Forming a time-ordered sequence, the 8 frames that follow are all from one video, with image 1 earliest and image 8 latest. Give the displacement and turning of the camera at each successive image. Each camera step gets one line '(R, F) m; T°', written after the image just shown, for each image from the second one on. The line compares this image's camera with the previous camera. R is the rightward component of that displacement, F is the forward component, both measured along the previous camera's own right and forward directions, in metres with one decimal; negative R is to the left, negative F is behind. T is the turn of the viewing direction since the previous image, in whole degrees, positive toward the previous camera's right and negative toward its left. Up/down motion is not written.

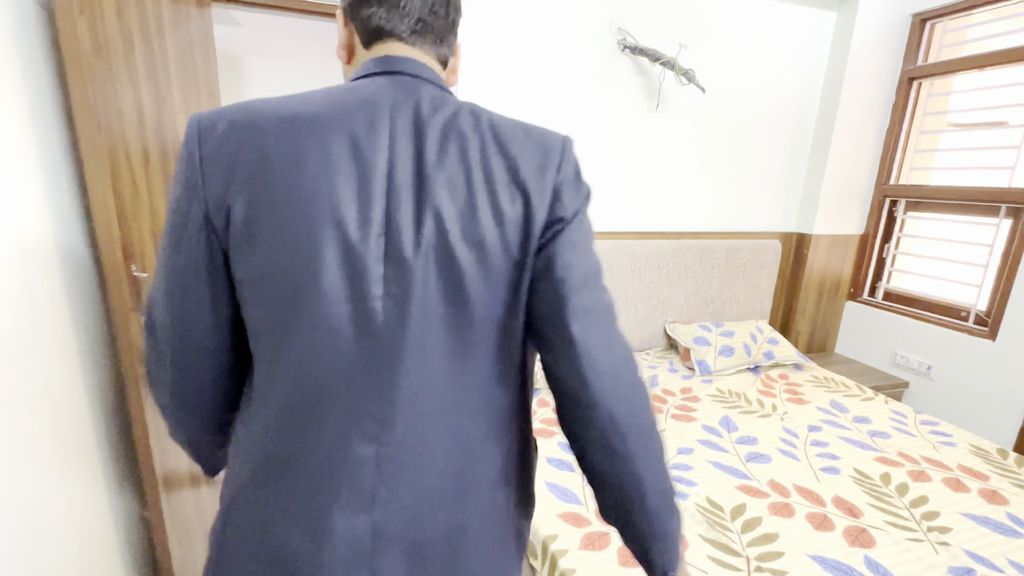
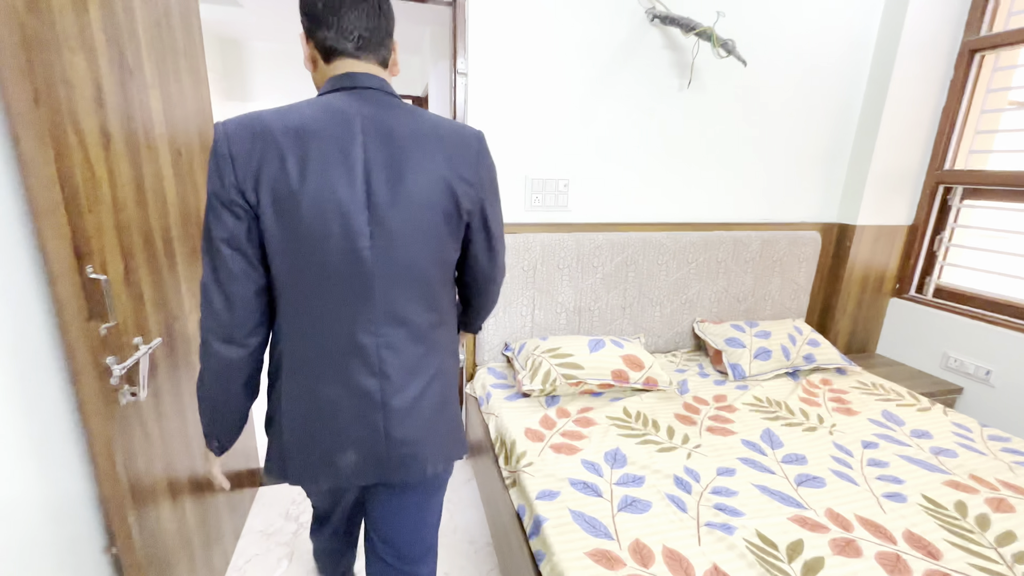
(0.0, +0.2) m; -1°
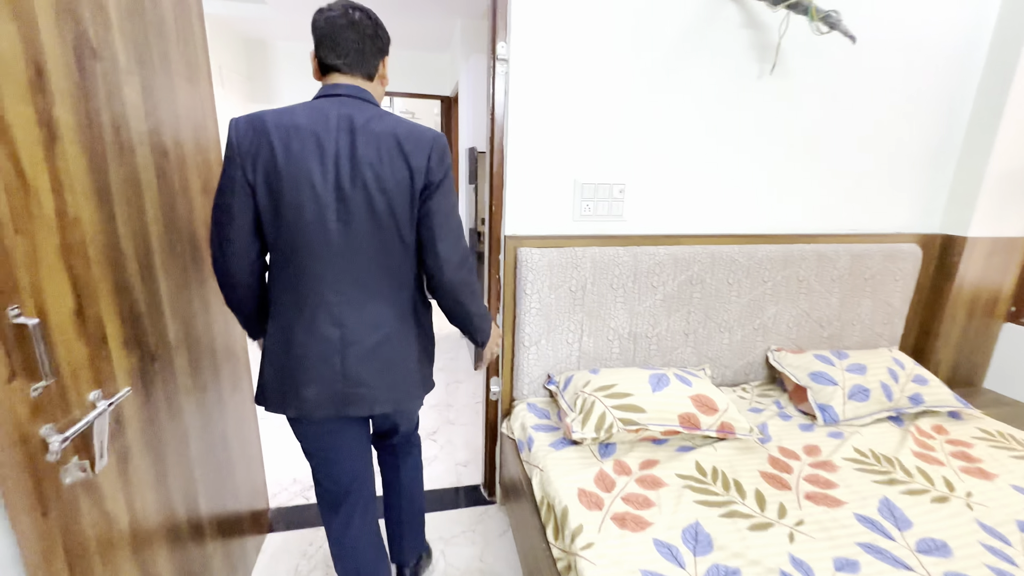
(-0.1, +0.3) m; -3°
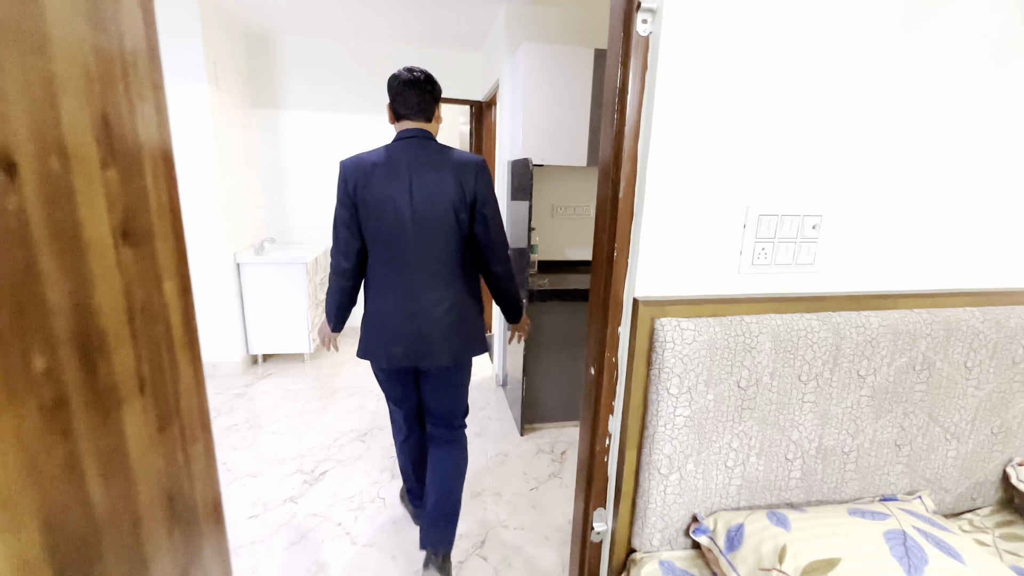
(-0.3, +0.6) m; -1°
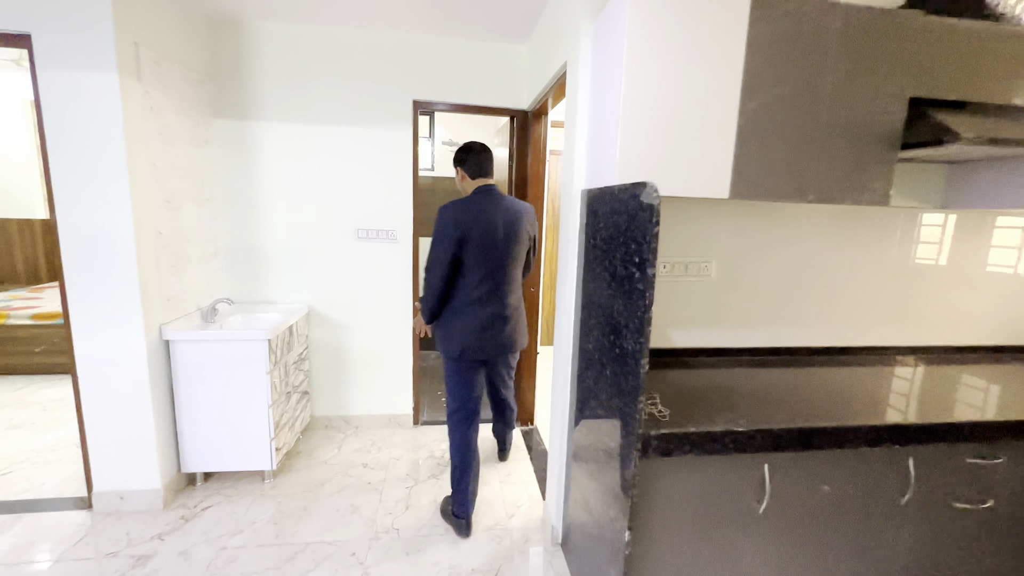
(-0.2, +1.0) m; -3°
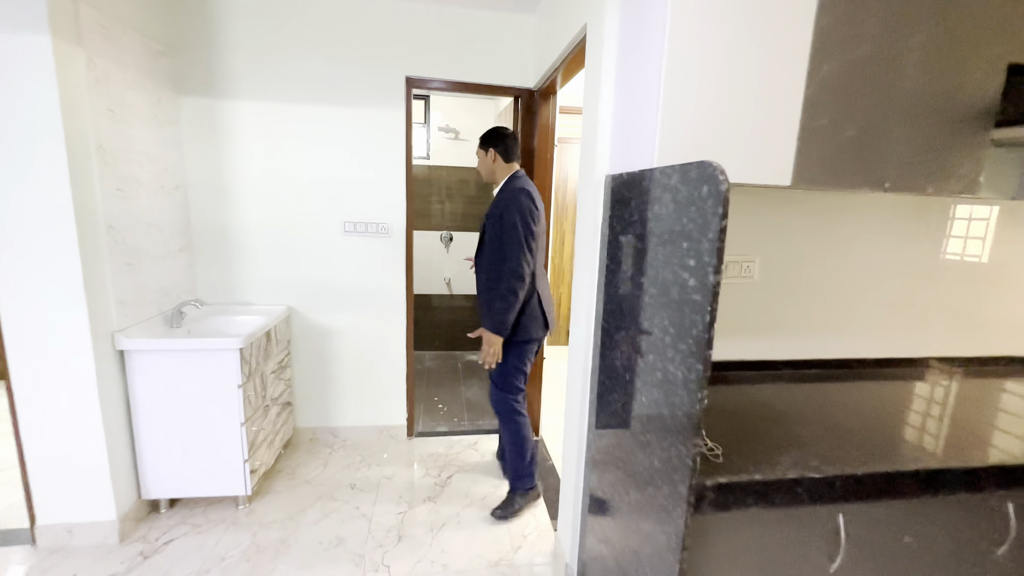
(0.0, +0.3) m; +1°
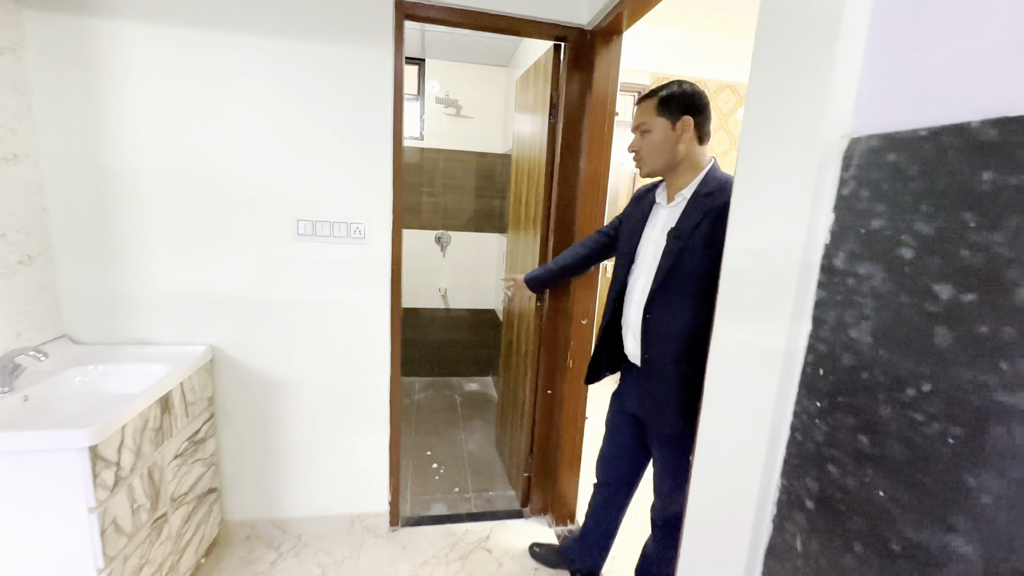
(-0.2, +0.8) m; +2°
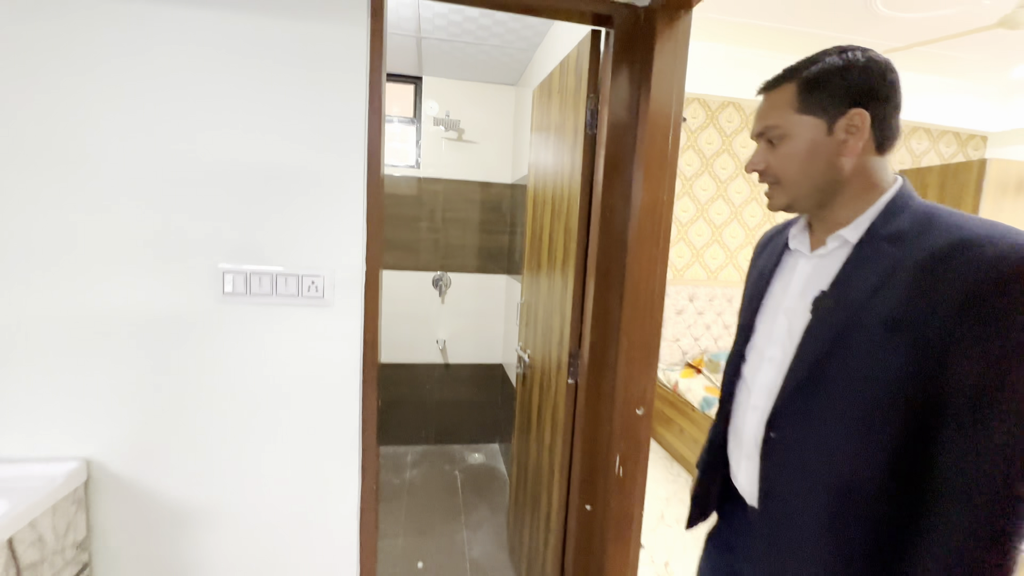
(-0.1, +0.5) m; 0°
